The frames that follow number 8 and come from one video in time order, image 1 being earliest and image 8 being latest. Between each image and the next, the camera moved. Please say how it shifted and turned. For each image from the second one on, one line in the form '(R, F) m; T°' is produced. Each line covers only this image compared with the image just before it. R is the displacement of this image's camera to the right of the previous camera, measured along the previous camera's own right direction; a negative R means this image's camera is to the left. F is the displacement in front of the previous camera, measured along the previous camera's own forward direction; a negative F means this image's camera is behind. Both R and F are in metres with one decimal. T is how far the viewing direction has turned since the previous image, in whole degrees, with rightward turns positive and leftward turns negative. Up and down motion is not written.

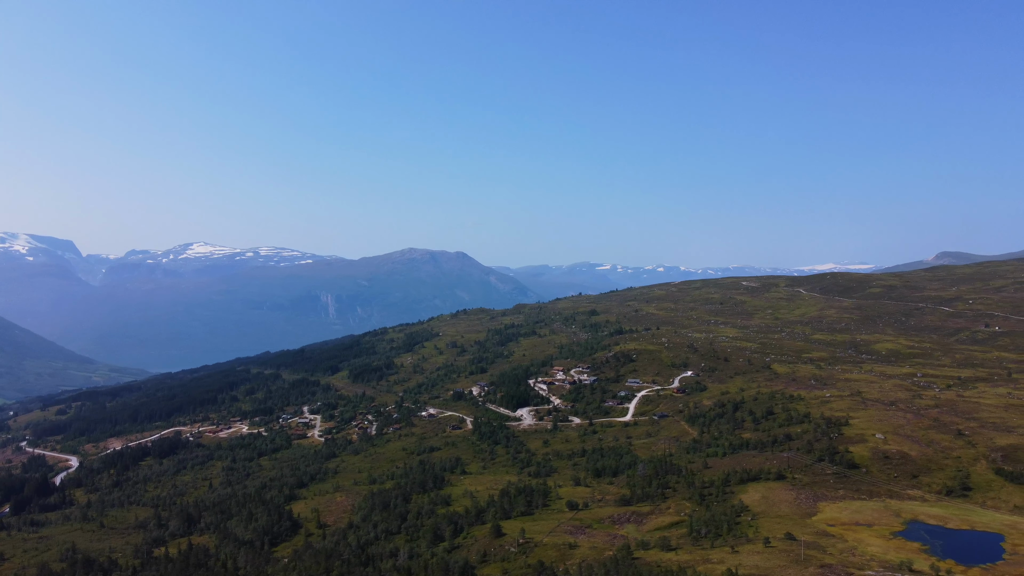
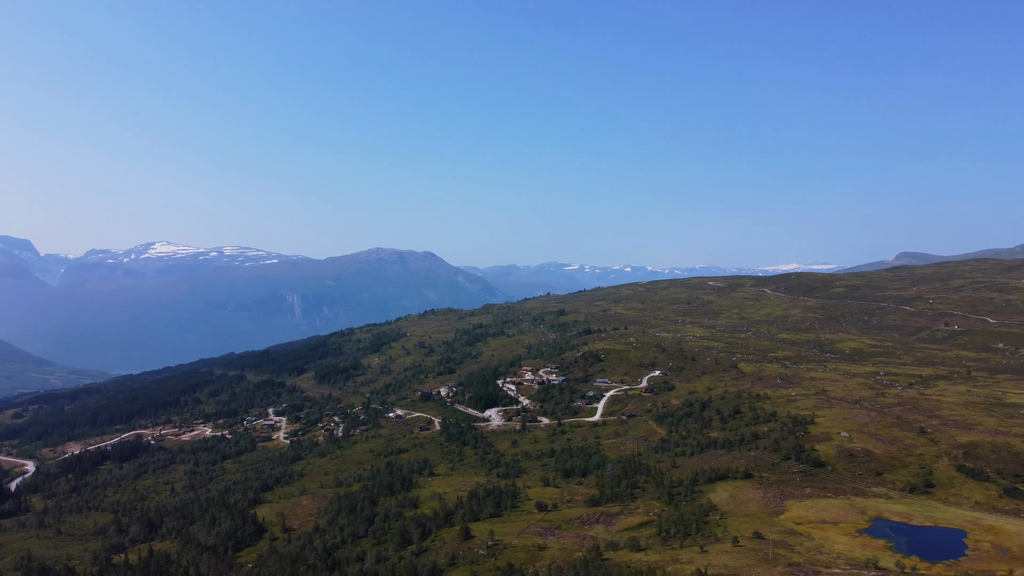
(-0.1, +0.6) m; +2°
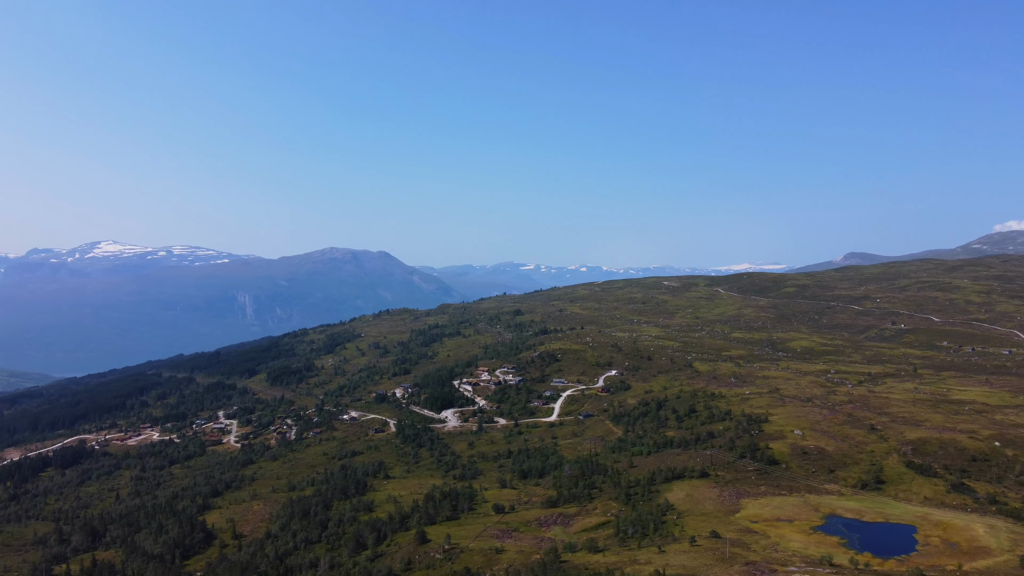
(-0.1, +0.9) m; +3°
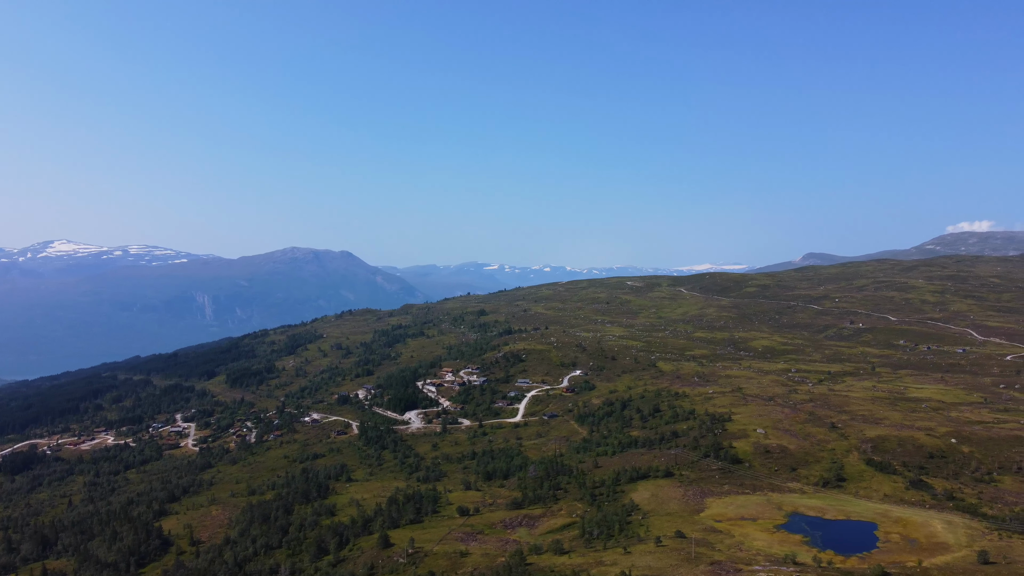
(-0.1, +0.8) m; +3°
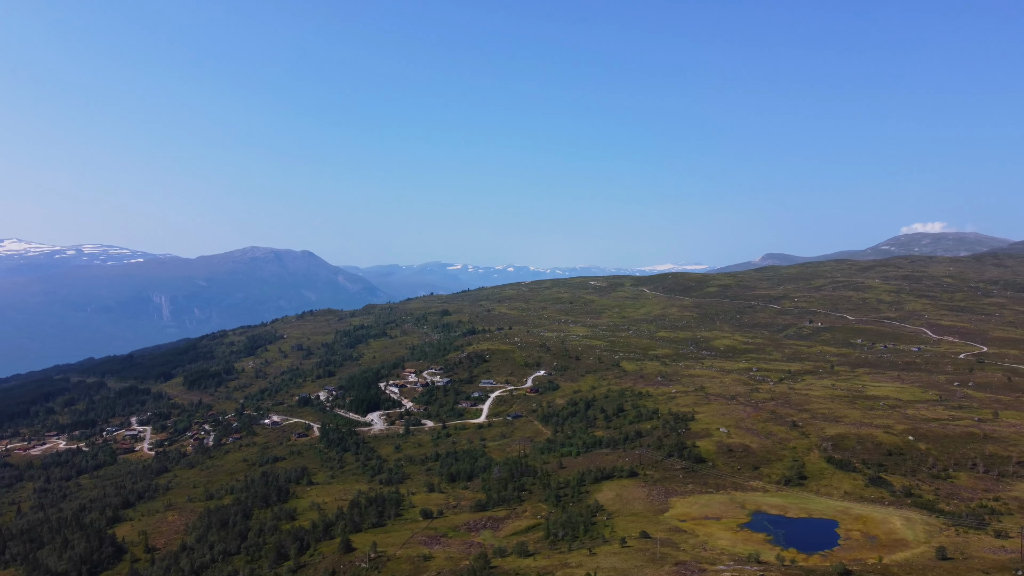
(-0.1, +0.7) m; +3°
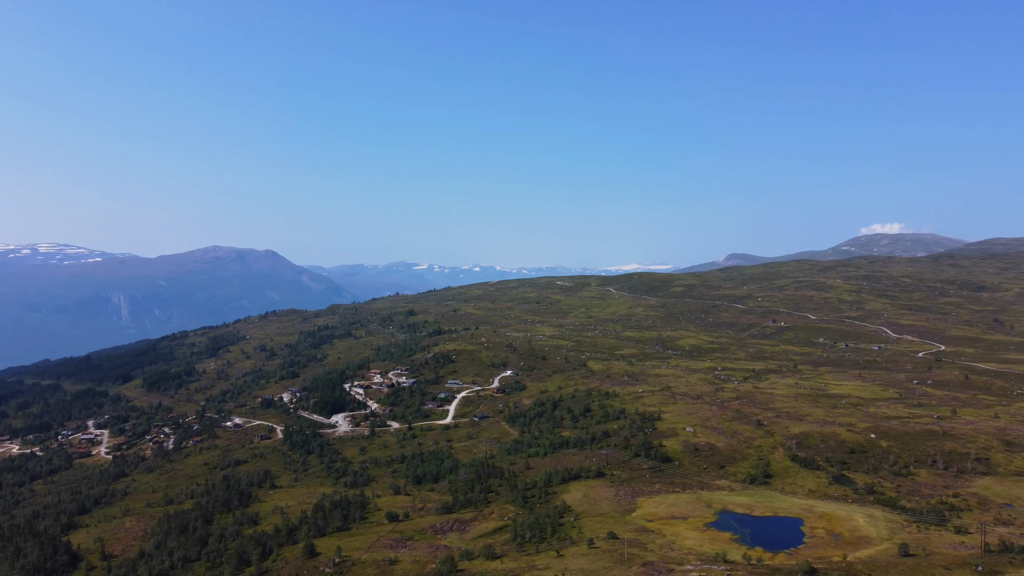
(-0.1, +0.7) m; +2°
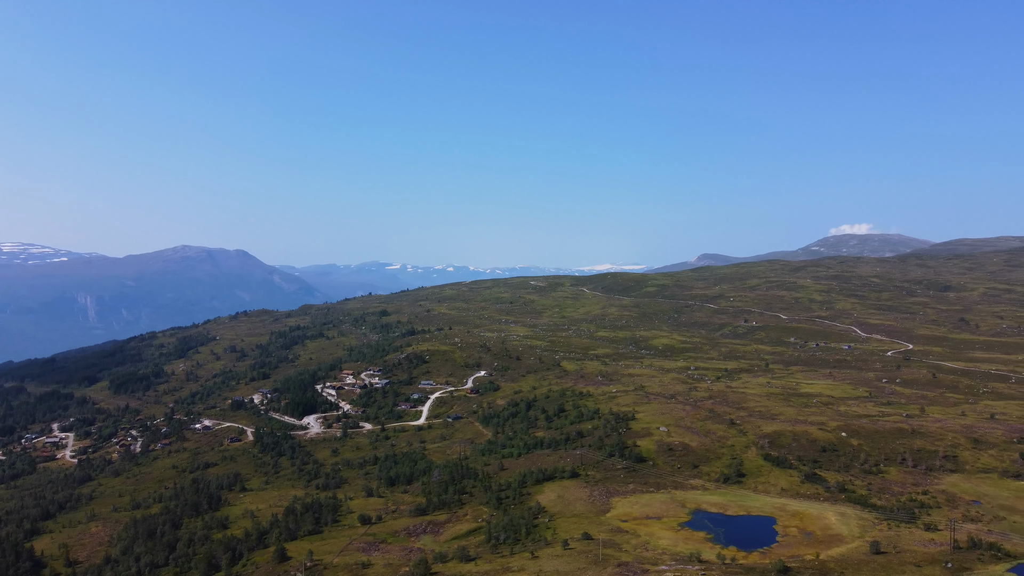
(-0.1, +0.5) m; +2°
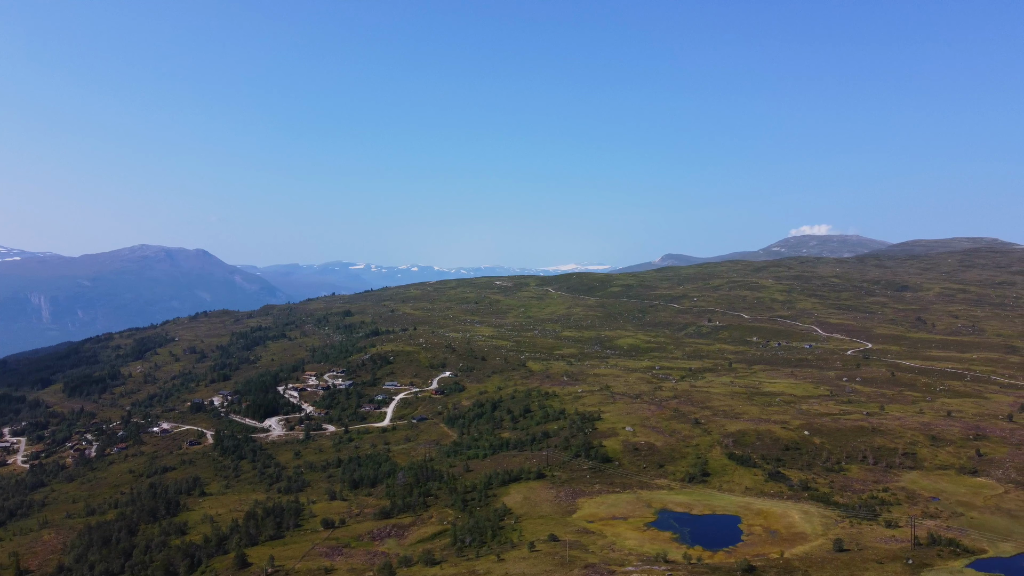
(-0.1, +0.7) m; +2°
